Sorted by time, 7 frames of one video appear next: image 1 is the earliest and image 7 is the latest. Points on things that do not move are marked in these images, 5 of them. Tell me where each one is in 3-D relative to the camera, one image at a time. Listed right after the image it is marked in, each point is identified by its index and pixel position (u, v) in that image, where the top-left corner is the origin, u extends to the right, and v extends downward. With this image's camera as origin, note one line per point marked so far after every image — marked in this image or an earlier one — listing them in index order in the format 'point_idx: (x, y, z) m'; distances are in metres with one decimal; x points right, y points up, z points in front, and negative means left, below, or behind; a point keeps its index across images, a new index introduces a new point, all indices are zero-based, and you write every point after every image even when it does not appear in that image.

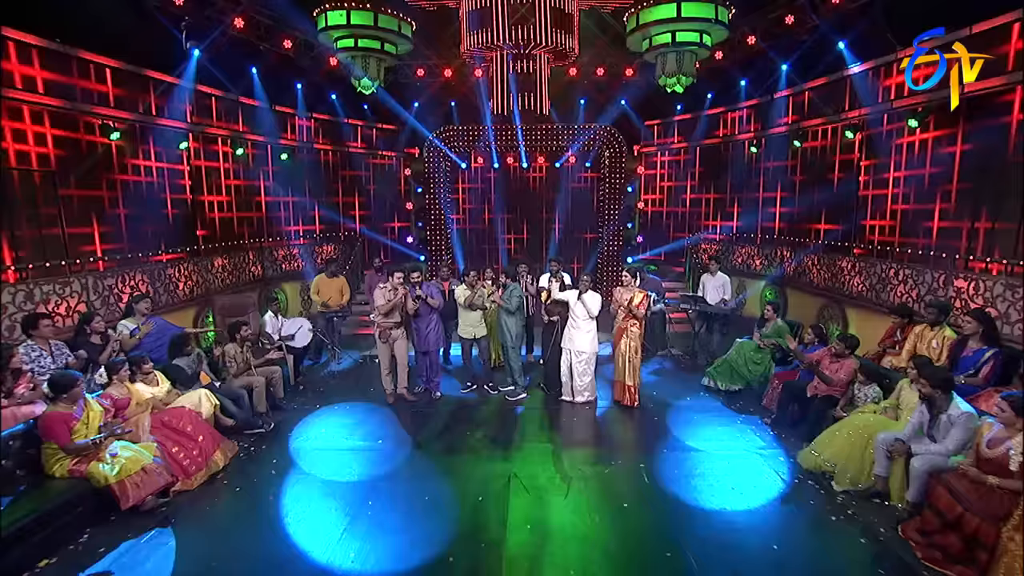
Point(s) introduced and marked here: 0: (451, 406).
0: (-0.8, -1.6, +6.9) m
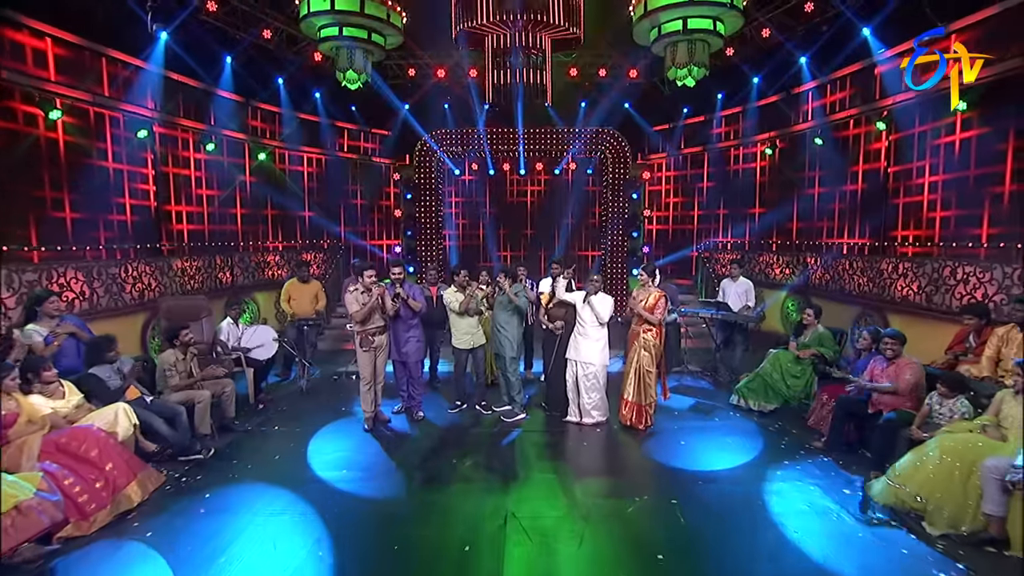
0: (-0.9, -1.6, +5.8) m
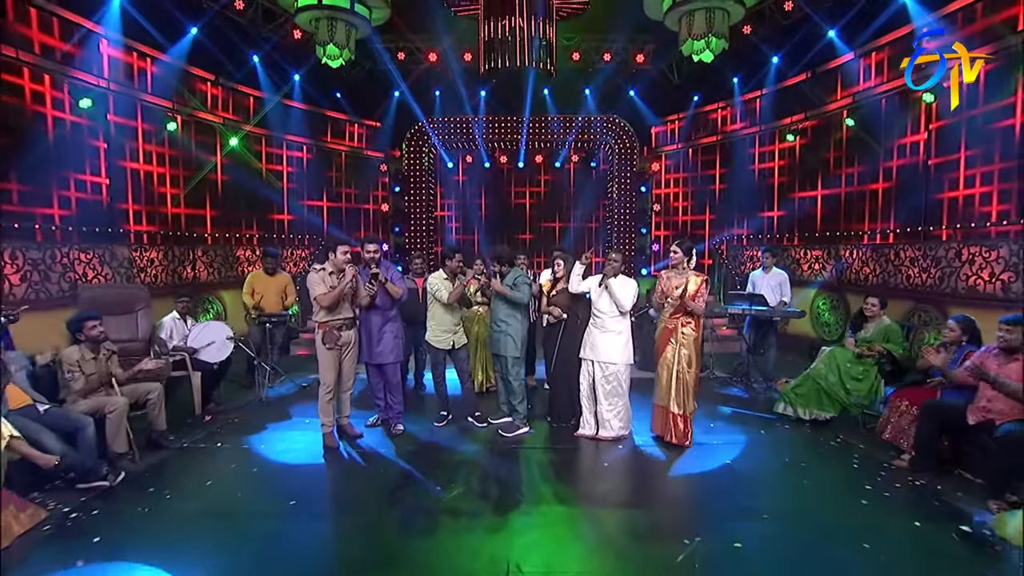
0: (-0.9, -1.5, +4.7) m
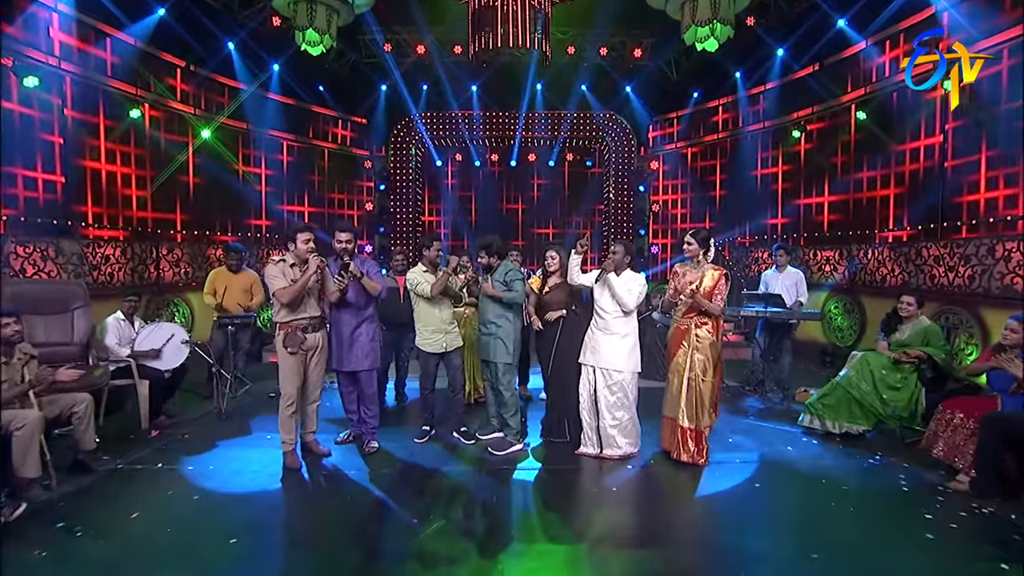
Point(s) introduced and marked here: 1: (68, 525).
0: (-0.9, -1.4, +4.0) m
1: (-2.7, -1.5, +3.1) m
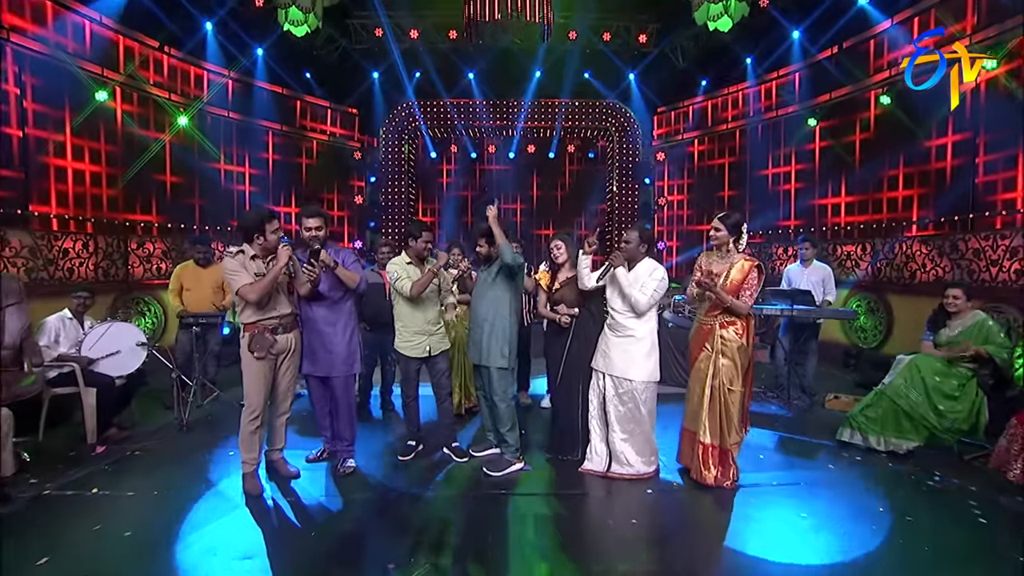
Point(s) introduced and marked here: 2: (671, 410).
0: (-0.9, -1.4, +3.4) m
1: (-2.7, -1.4, +2.5) m
2: (+1.6, -1.2, +5.1) m
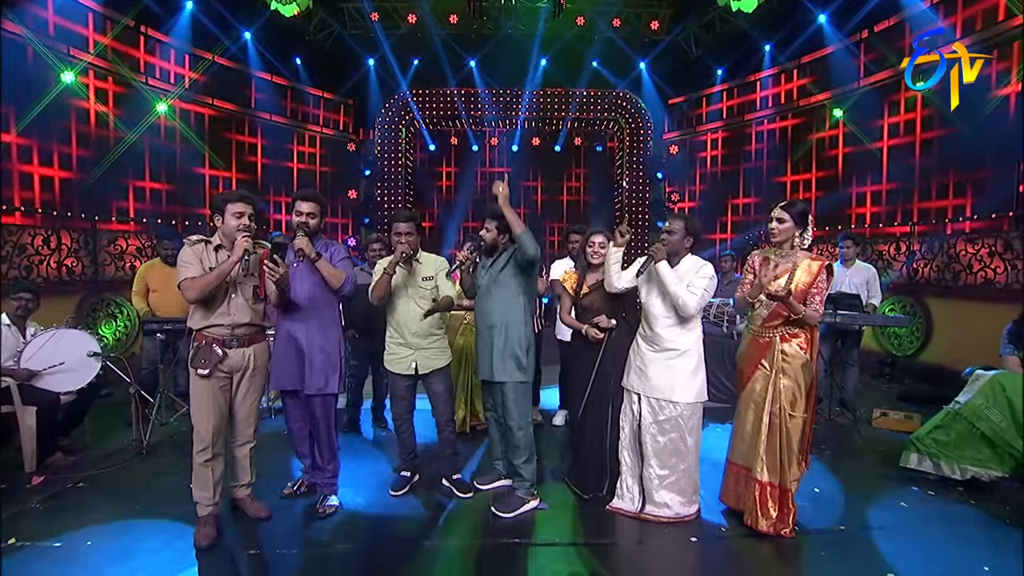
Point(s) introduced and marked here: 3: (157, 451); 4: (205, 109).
0: (-0.9, -1.4, +2.8) m
1: (-2.6, -1.4, +1.9) m
2: (+1.7, -1.3, +4.5) m
3: (-2.9, -1.3, +4.1) m
4: (-5.3, +3.0, +8.6) m
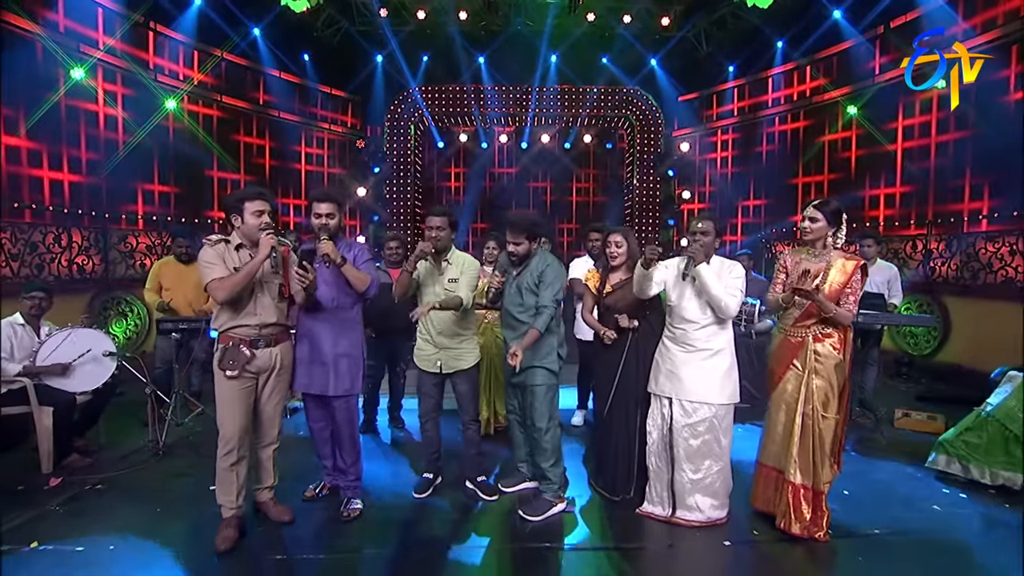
0: (-0.7, -1.4, +2.7) m
1: (-2.5, -1.4, +1.9) m
2: (+1.9, -1.3, +4.5) m
3: (-2.7, -1.3, +4.1) m
4: (-5.1, +3.1, +8.5) m
